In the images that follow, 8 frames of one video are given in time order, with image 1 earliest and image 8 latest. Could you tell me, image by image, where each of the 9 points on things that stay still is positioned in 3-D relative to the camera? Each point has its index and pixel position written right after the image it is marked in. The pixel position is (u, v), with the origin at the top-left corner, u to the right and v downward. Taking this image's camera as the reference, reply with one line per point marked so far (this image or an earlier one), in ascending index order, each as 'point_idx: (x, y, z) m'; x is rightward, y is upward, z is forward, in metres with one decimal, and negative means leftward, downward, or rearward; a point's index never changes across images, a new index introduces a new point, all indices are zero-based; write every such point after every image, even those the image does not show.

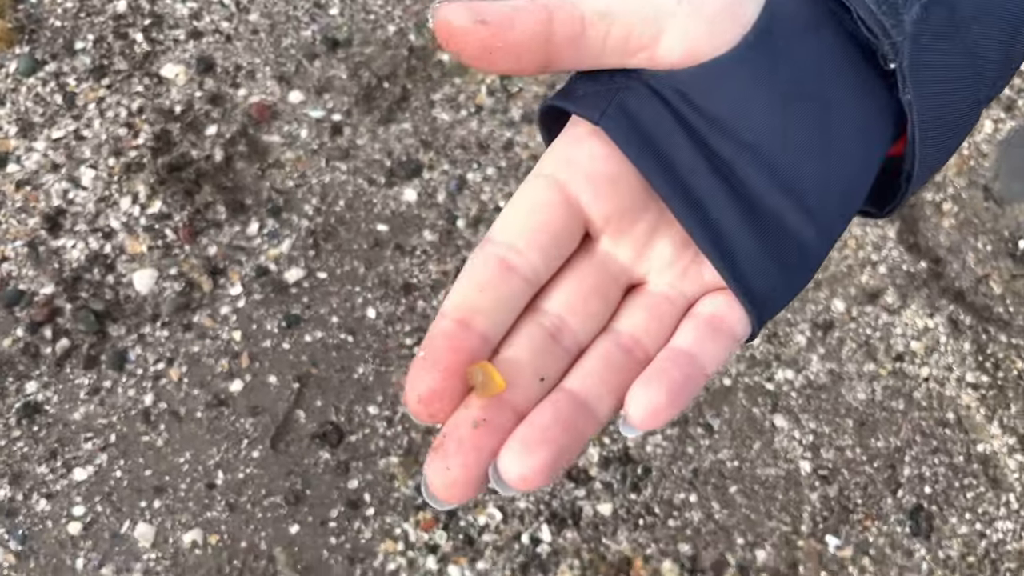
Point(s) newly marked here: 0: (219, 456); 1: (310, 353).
0: (-0.2, -0.1, +0.6) m
1: (-0.1, 0.0, +0.6) m
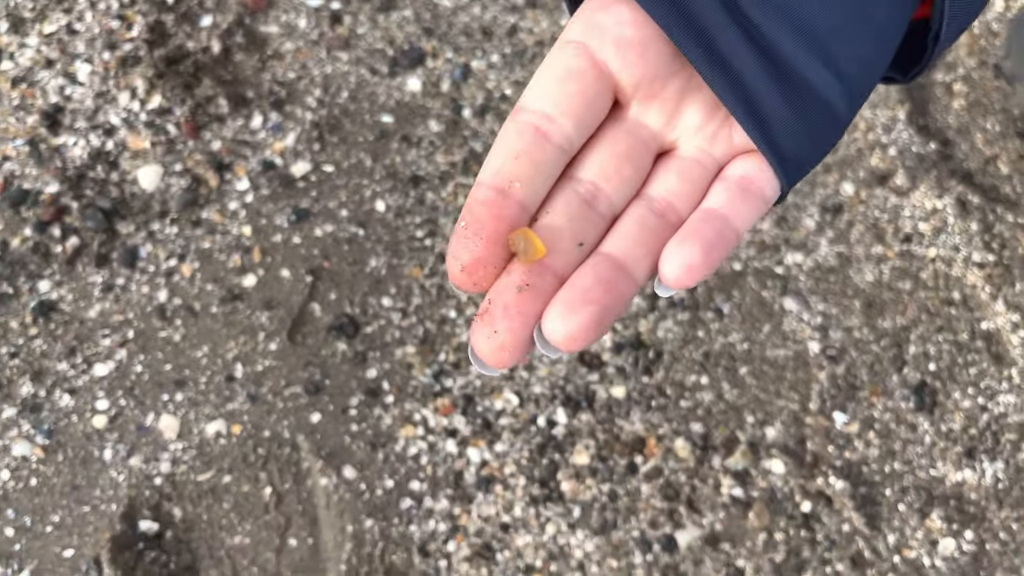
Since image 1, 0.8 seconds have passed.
0: (-0.2, 0.0, +0.6) m
1: (-0.1, 0.0, +0.6) m
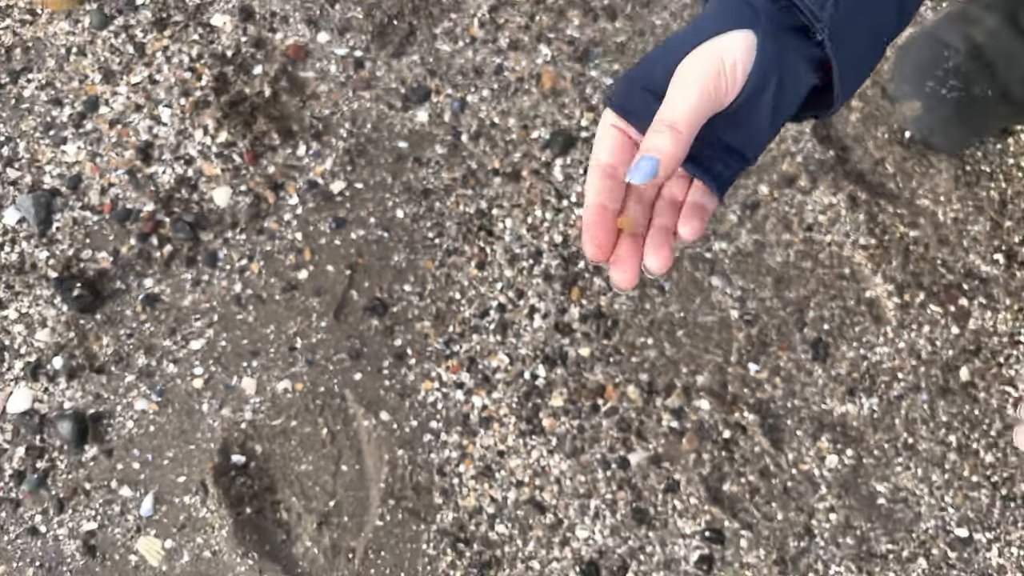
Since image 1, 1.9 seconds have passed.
0: (-0.2, 0.0, +0.8) m
1: (-0.1, 0.0, +0.8) m
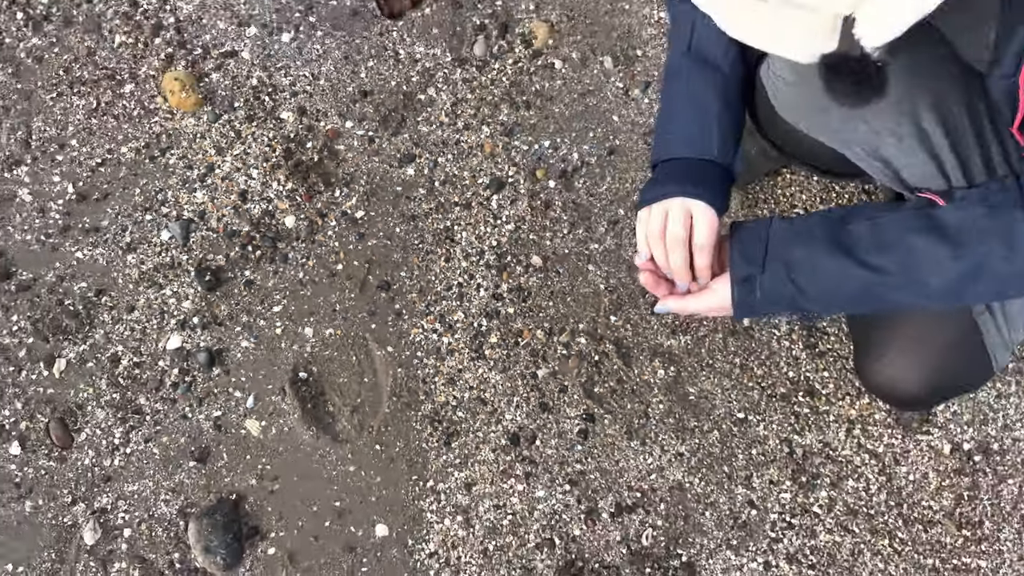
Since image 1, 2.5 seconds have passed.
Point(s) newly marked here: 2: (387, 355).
0: (-0.3, 0.0, +1.3) m
1: (-0.2, +0.1, +1.3) m
2: (-0.2, -0.1, +1.2) m
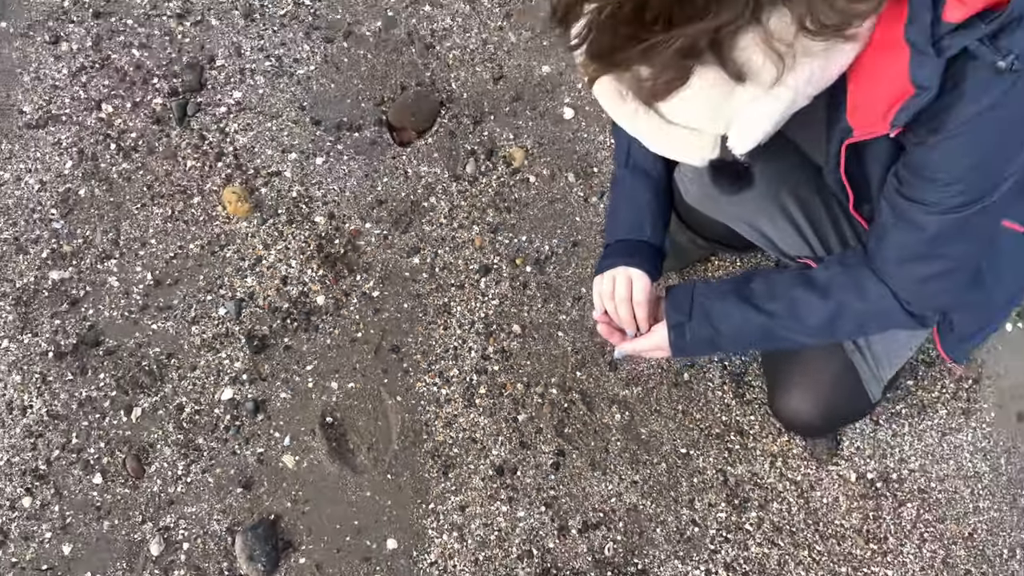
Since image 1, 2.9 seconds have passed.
0: (-0.3, -0.1, +1.6) m
1: (-0.2, -0.1, +1.6) m
2: (-0.2, -0.2, +1.6) m
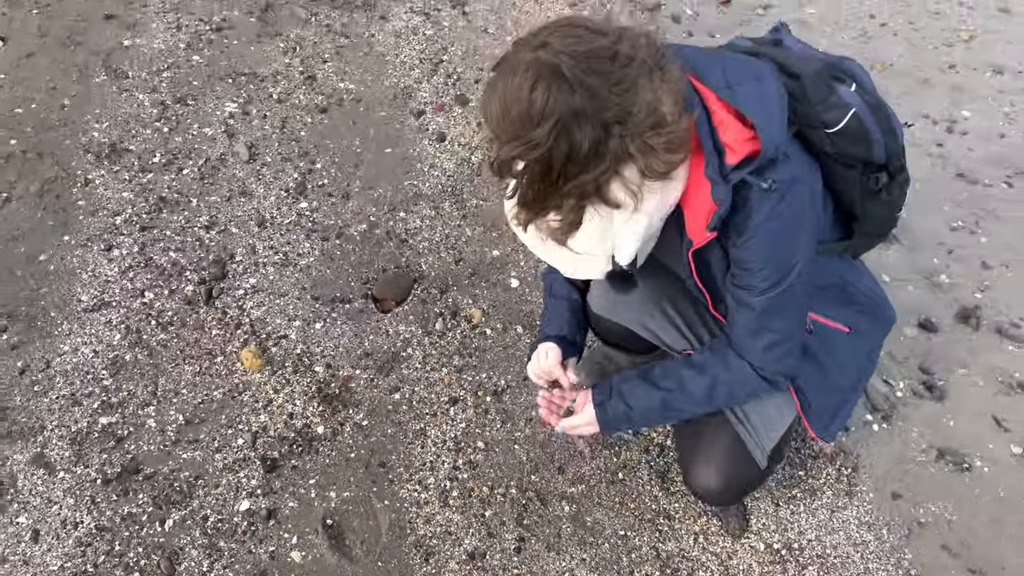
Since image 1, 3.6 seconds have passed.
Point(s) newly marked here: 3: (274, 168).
0: (-0.4, -0.4, +1.9) m
1: (-0.3, -0.4, +2.0) m
2: (-0.3, -0.5, +1.9) m
3: (-0.7, +0.4, +2.6) m
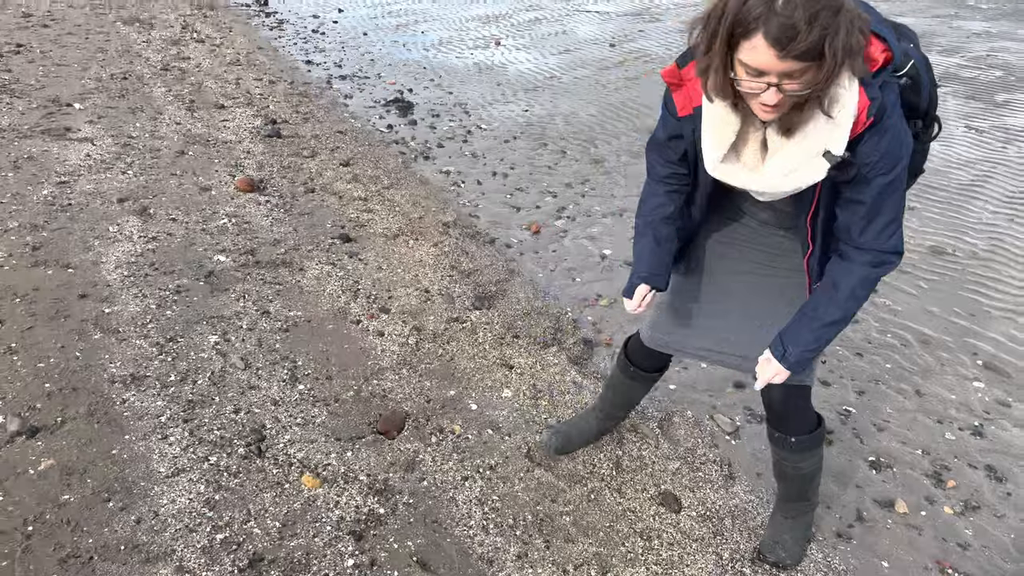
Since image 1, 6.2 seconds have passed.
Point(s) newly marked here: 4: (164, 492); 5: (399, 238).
0: (-0.3, -0.8, +2.7) m
1: (-0.3, -0.7, +2.8) m
2: (-0.2, -0.8, +2.6) m
3: (-1.0, -0.3, +3.5) m
4: (-1.2, -0.7, +2.7) m
5: (-0.7, +0.3, +4.8) m
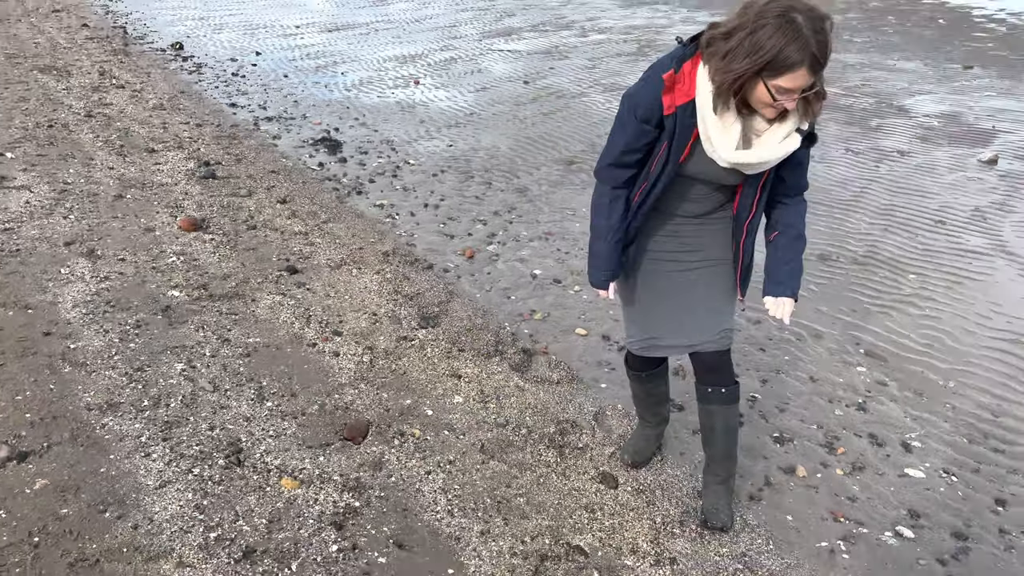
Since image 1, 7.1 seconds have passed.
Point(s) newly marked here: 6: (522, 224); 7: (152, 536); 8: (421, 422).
0: (-0.5, -0.8, +3.0) m
1: (-0.4, -0.8, +3.1) m
2: (-0.3, -0.9, +3.0) m
3: (-1.2, -0.5, +3.8) m
4: (-1.3, -0.8, +3.0) m
5: (-1.1, +0.1, +5.2) m
6: (+0.1, +0.5, +5.9) m
7: (-1.2, -0.9, +2.9) m
8: (-0.4, -0.6, +3.6) m
